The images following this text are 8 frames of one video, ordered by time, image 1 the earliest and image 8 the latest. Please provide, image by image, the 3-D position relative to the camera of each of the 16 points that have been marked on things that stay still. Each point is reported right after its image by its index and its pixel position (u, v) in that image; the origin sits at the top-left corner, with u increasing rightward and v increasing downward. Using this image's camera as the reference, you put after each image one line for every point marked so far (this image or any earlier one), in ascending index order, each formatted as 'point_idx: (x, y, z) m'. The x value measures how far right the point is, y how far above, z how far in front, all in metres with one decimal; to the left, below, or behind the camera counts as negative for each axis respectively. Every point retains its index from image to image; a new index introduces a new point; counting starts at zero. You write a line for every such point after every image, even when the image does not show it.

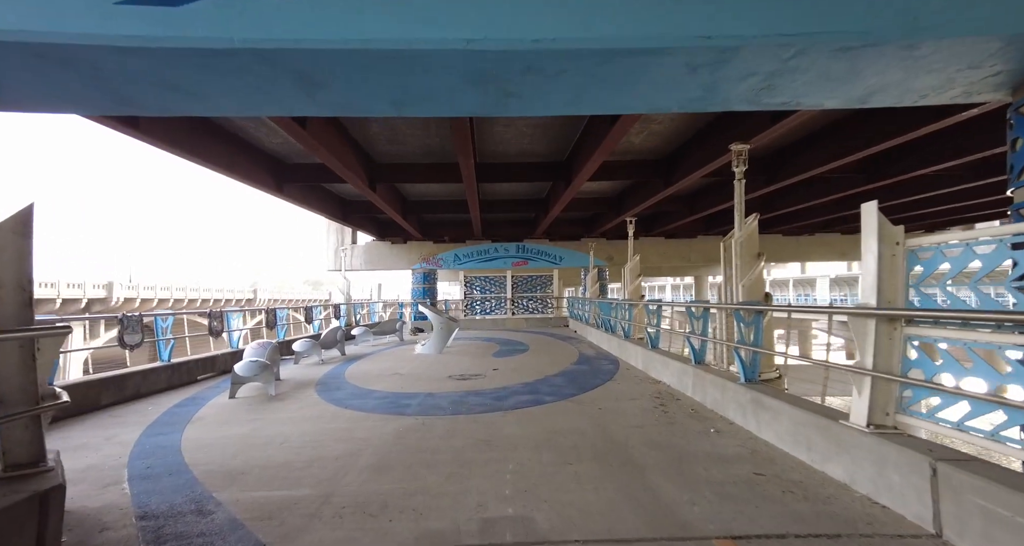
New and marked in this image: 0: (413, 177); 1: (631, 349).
0: (-2.5, +2.4, +8.9) m
1: (+2.3, -1.5, +6.8) m
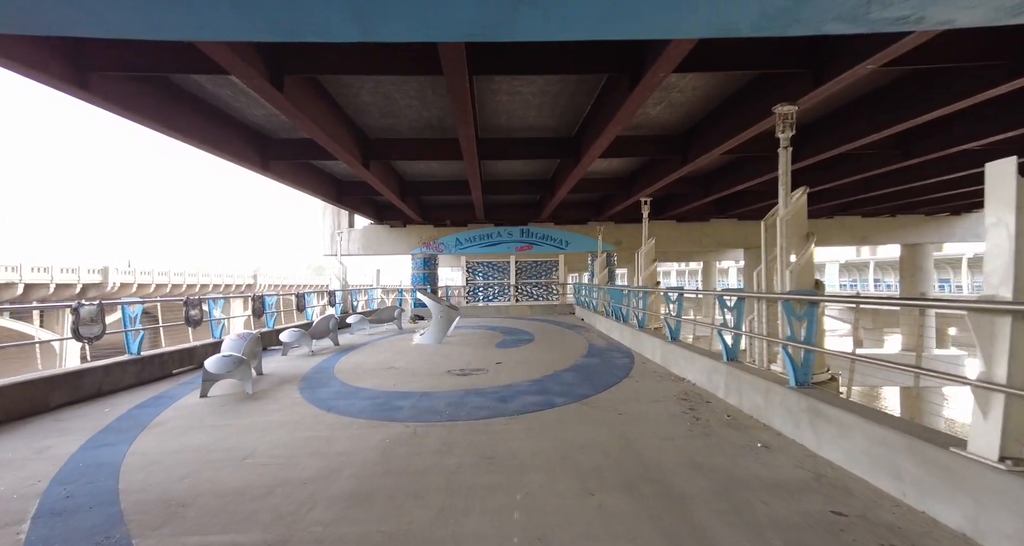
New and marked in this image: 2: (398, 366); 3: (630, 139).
0: (-2.4, +2.7, +8.3) m
1: (+2.4, -1.2, +6.3) m
2: (-1.8, -1.5, +5.8) m
3: (+2.7, +3.1, +8.4) m
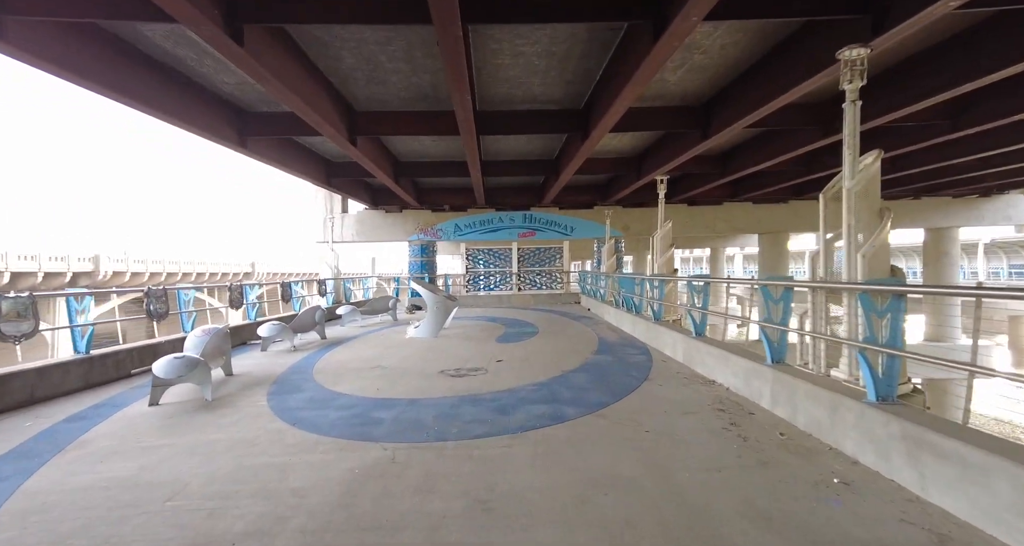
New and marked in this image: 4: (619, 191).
0: (-2.4, +3.0, +7.5) m
1: (+2.4, -1.0, +5.6) m
2: (-1.8, -1.3, +5.2) m
3: (+2.8, +3.4, +7.6) m
4: (+3.7, +2.8, +12.2) m
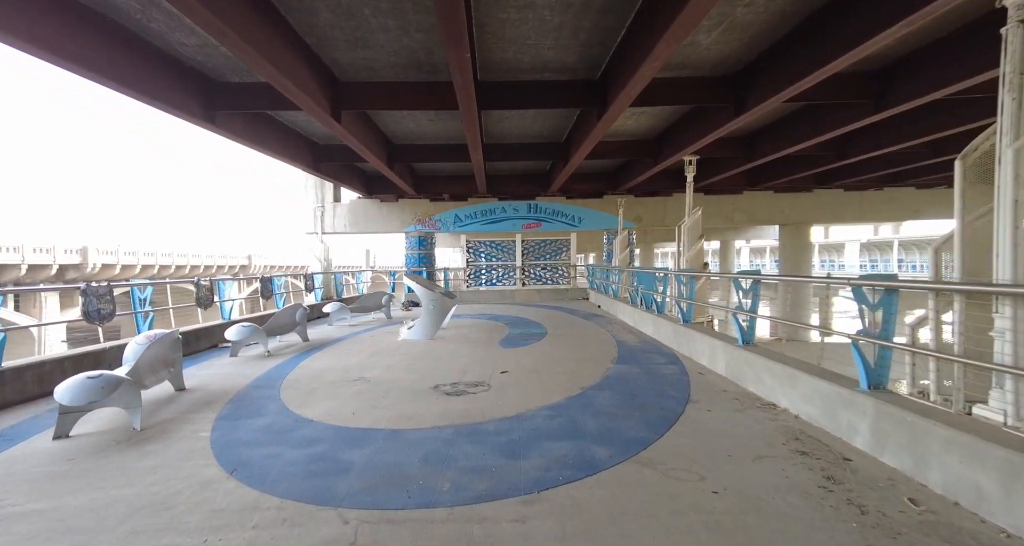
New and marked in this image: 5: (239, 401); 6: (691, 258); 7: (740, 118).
0: (-2.2, +3.1, +6.6) m
1: (+2.5, -0.9, +4.7) m
2: (-1.7, -1.3, +4.4) m
3: (+2.9, +3.5, +6.6) m
4: (+3.8, +3.0, +11.3) m
5: (-2.8, -1.3, +3.6) m
6: (+3.1, +0.3, +6.2) m
7: (+4.3, +2.9, +6.7) m
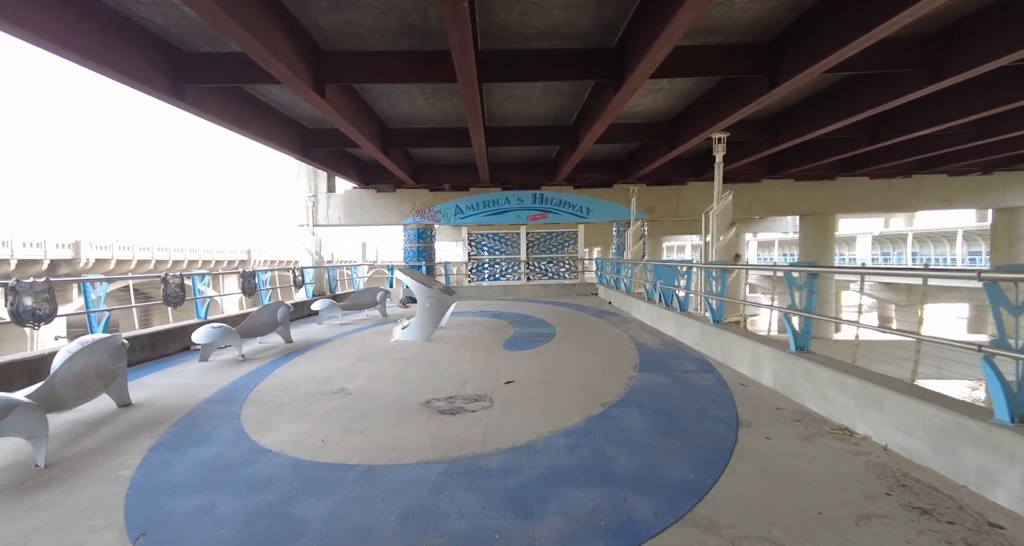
0: (-2.2, +3.2, +5.9) m
1: (+2.6, -0.9, +4.1) m
2: (-1.7, -1.2, +3.7) m
3: (+3.0, +3.6, +5.9) m
4: (+3.9, +3.2, +10.5) m
5: (-2.7, -1.2, +3.0) m
6: (+3.2, +0.4, +5.5) m
7: (+4.4, +3.0, +6.0) m
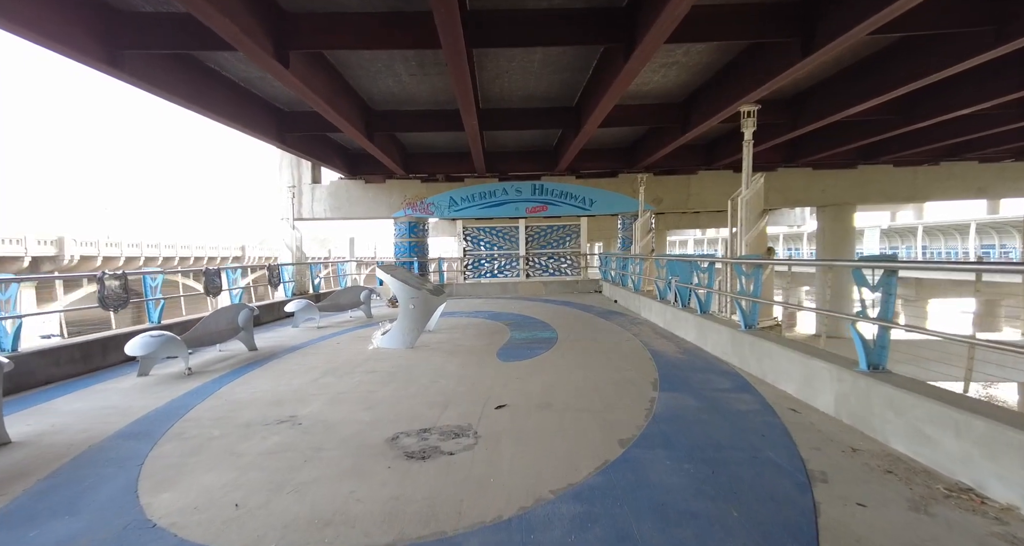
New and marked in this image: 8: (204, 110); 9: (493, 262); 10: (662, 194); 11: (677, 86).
0: (-2.2, +3.2, +5.1) m
1: (+2.5, -0.8, +3.3) m
2: (-1.7, -1.2, +3.0) m
3: (+2.9, +3.7, +5.1) m
4: (+3.9, +3.3, +9.7) m
5: (-2.8, -1.2, +2.3) m
6: (+3.1, +0.4, +4.8) m
7: (+4.3, +3.1, +5.2) m
8: (-5.2, +2.8, +6.3) m
9: (-0.7, +0.4, +12.5) m
10: (+5.0, +2.6, +12.0) m
11: (+3.4, +3.9, +7.5) m
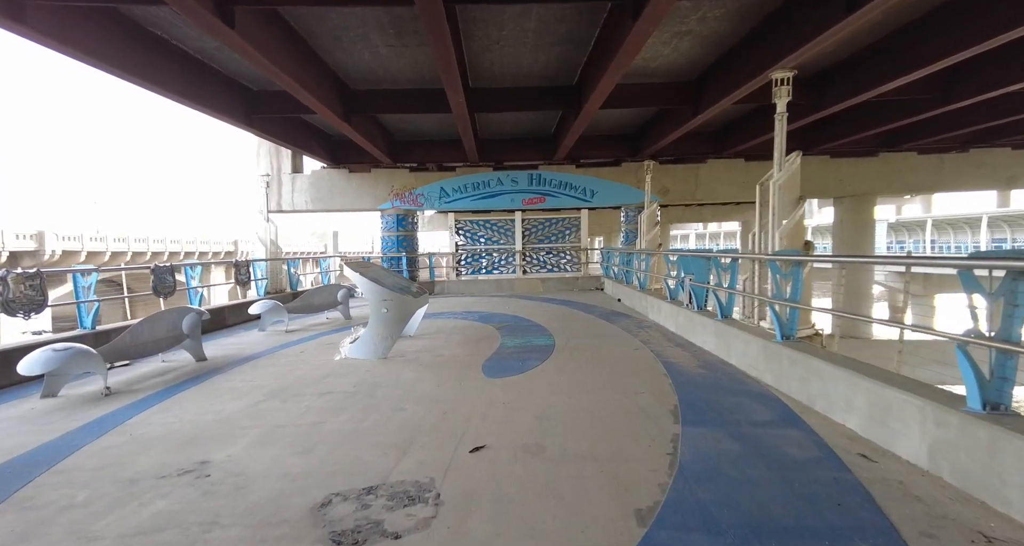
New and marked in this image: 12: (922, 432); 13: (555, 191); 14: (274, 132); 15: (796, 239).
0: (-2.4, +3.3, +4.3) m
1: (+2.4, -0.8, +2.6) m
2: (-1.9, -1.2, +2.3) m
3: (+2.7, +3.7, +4.3) m
4: (+3.7, +3.4, +8.9) m
5: (-2.9, -1.3, +1.6) m
6: (+3.0, +0.4, +4.0) m
7: (+4.2, +3.1, +4.4) m
8: (-5.4, +2.8, +5.5) m
9: (-0.8, +0.5, +11.8) m
10: (+4.9, +2.7, +11.2) m
11: (+3.3, +3.9, +6.7) m
12: (+2.4, -0.9, +2.1) m
13: (+1.3, +2.5, +10.8) m
14: (-5.3, +3.2, +8.0) m
15: (+3.2, +0.4, +4.2) m
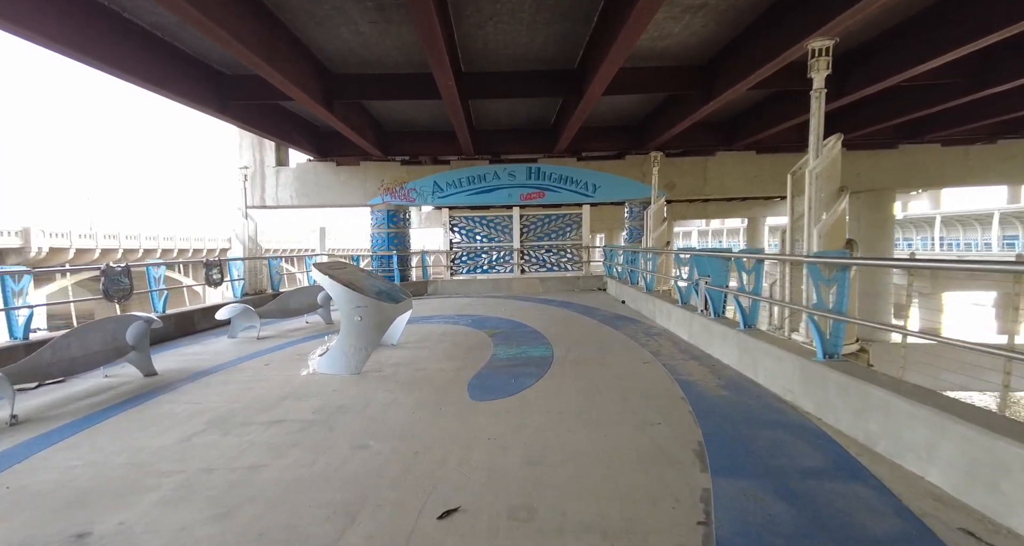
0: (-2.5, +3.2, +3.7) m
1: (+2.3, -0.9, +2.0) m
2: (-1.9, -1.2, +1.7) m
3: (+2.7, +3.7, +3.7) m
4: (+3.7, +3.4, +8.3) m
5: (-3.0, -1.3, +1.0) m
6: (+2.9, +0.4, +3.4) m
7: (+4.1, +3.1, +3.8) m
8: (-5.4, +2.8, +4.9) m
9: (-0.9, +0.5, +11.2) m
10: (+4.8, +2.8, +10.6) m
11: (+3.2, +3.9, +6.1) m
12: (+2.3, -0.9, +1.6) m
13: (+1.2, +2.5, +10.2) m
14: (-5.4, +3.2, +7.5) m
15: (+3.1, +0.4, +3.6) m
